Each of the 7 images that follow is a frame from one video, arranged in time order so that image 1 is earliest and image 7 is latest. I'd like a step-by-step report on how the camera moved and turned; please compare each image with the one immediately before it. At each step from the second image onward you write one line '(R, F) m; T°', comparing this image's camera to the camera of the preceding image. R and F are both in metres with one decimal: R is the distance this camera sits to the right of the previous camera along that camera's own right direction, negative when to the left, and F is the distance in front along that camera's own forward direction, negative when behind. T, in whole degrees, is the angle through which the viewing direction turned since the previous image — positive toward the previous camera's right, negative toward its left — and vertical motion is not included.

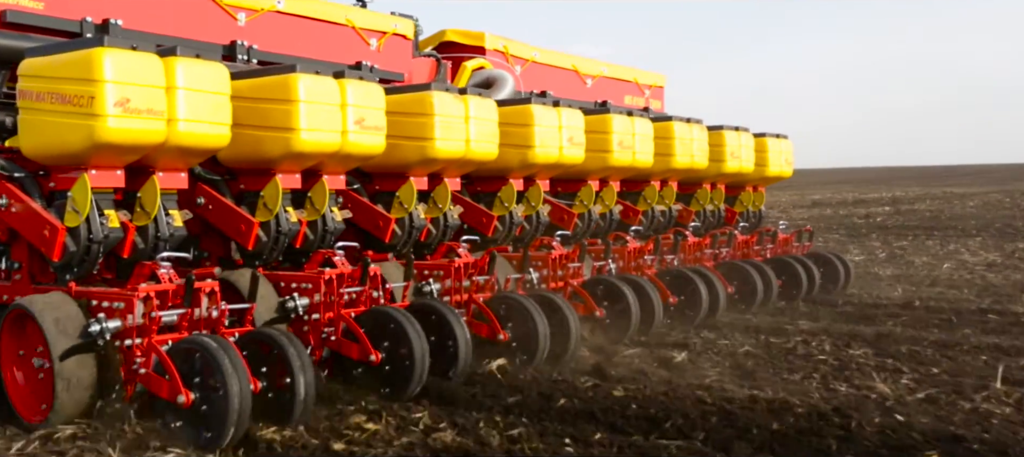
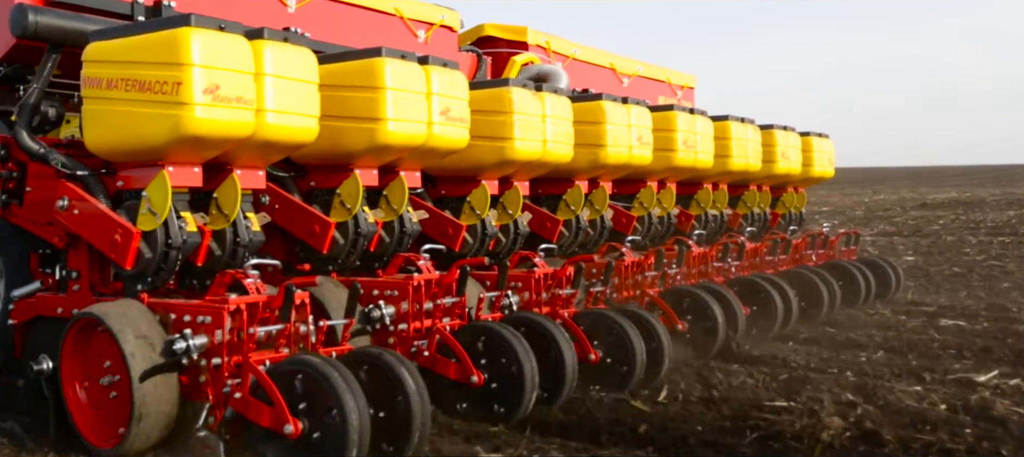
(-0.9, +0.7) m; +2°
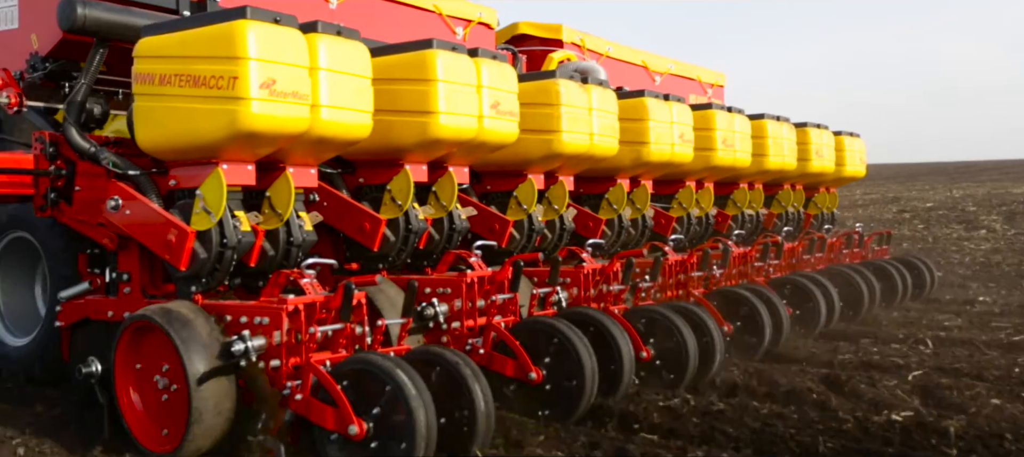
(-0.3, +0.1) m; 0°
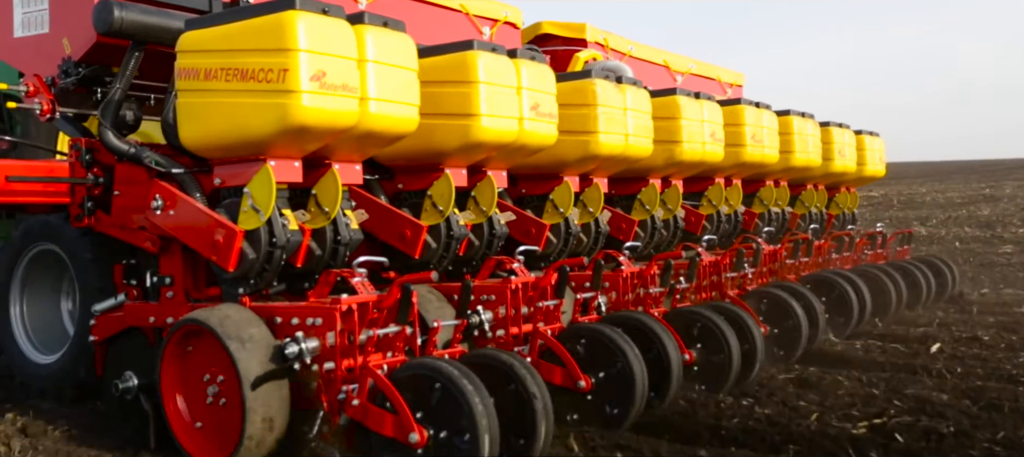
(-0.3, +0.2) m; 0°
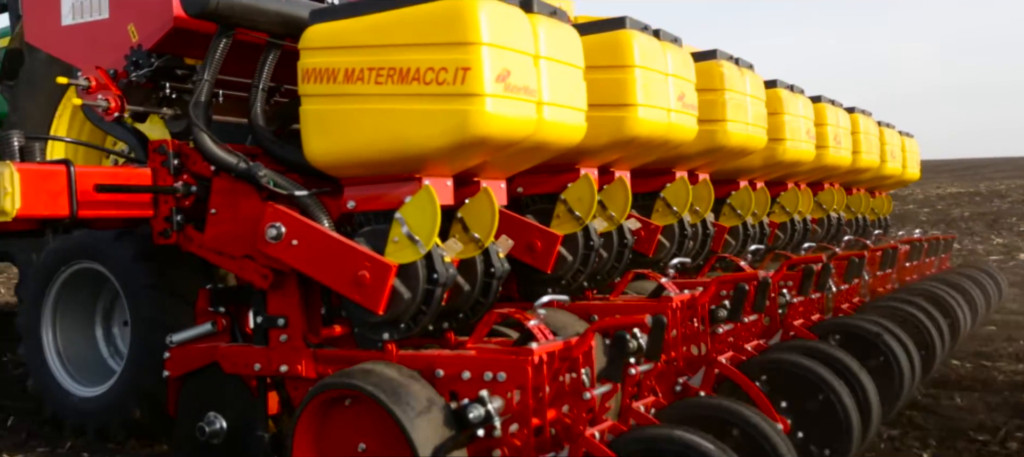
(-1.1, +0.9) m; +4°
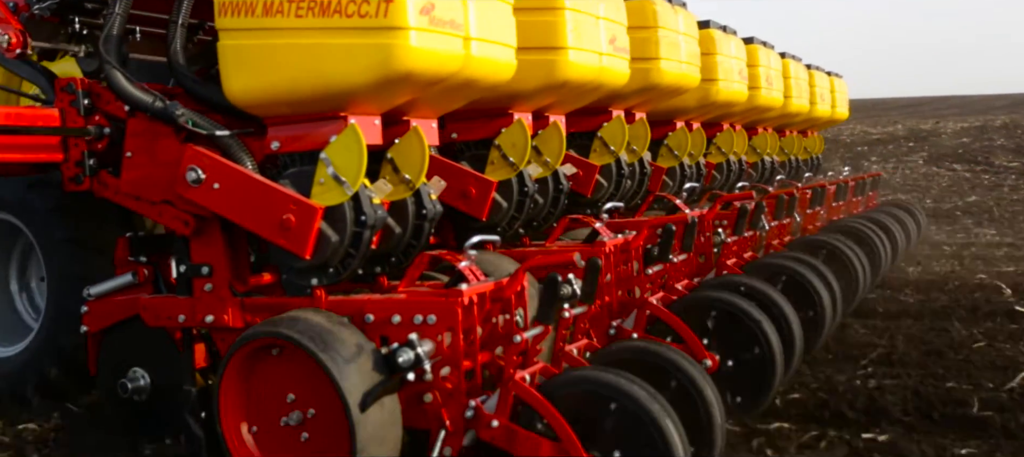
(0.0, +0.1) m; +3°
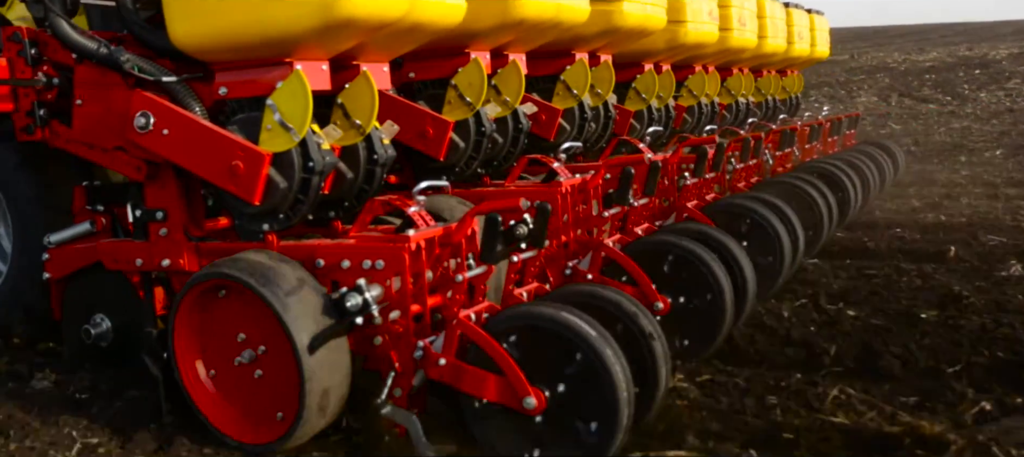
(+0.2, 0.0) m; 0°
